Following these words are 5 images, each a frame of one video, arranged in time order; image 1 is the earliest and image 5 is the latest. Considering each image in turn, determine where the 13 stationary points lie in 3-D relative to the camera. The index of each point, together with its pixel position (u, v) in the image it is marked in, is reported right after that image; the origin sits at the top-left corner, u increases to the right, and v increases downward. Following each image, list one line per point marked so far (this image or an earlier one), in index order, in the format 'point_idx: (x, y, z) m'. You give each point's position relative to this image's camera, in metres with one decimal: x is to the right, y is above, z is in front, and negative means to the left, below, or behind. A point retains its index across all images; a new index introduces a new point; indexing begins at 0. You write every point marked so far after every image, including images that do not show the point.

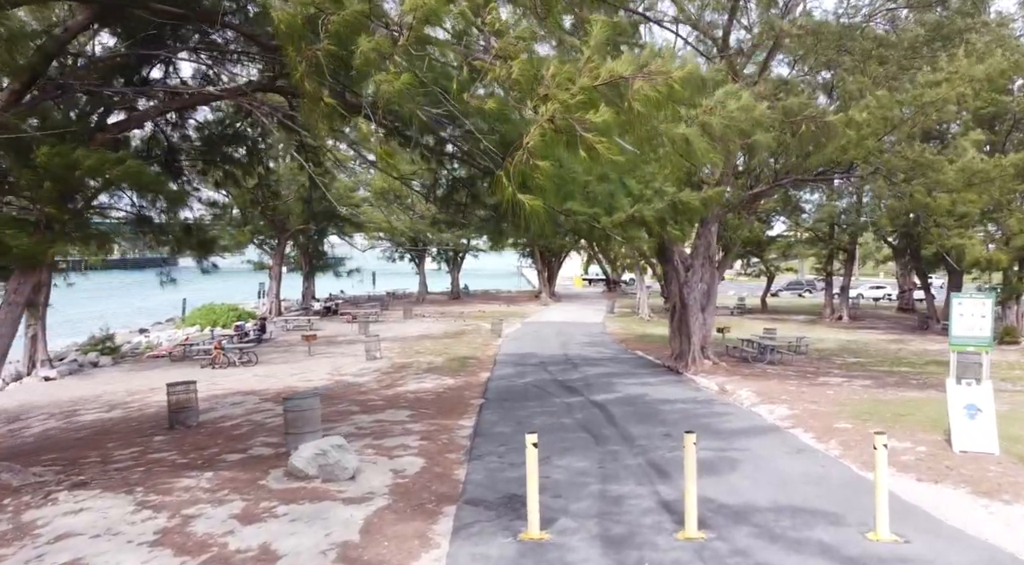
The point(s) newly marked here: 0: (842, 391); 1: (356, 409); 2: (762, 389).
0: (+6.0, -2.0, +12.9) m
1: (-2.7, -2.2, +12.4) m
2: (+4.7, -2.0, +13.3) m
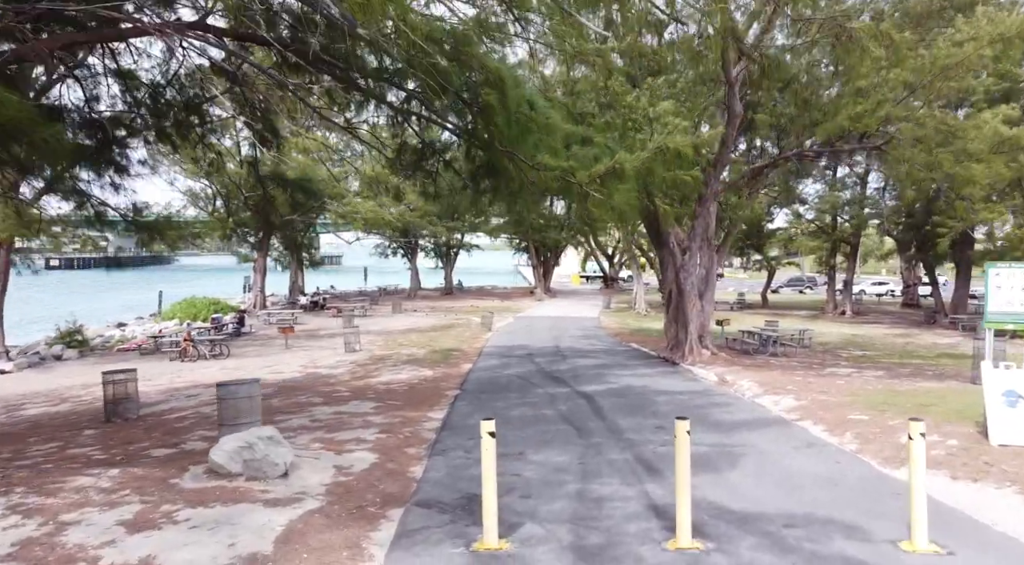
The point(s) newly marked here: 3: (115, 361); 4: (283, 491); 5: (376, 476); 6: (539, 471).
0: (+5.7, -1.6, +11.8) m
1: (-3.1, -1.9, +11.3) m
2: (+4.3, -1.6, +12.1) m
3: (-11.1, -2.2, +19.8) m
4: (-2.0, -1.8, +6.0) m
5: (-1.3, -1.8, +6.7) m
6: (+0.3, -1.9, +7.0) m
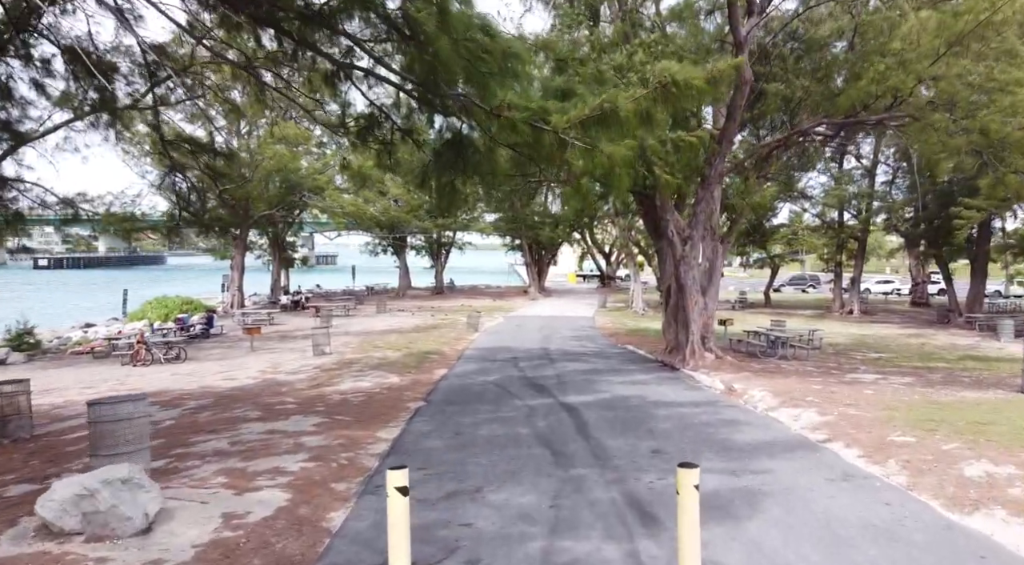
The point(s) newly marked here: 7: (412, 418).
0: (+5.3, -1.5, +10.1) m
1: (-3.5, -1.8, +9.6) m
2: (+3.9, -1.5, +10.4) m
3: (-11.5, -2.1, +18.1) m
4: (-2.3, -1.7, +4.3) m
5: (-1.7, -1.8, +5.0) m
6: (-0.1, -1.8, +5.3) m
7: (-1.3, -1.7, +9.1) m
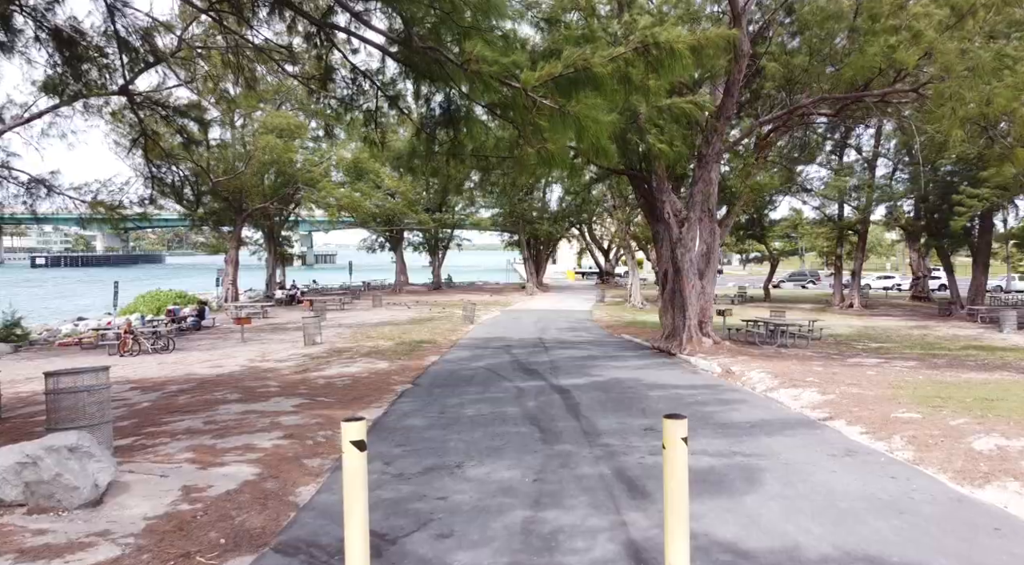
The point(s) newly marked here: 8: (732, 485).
0: (+5.1, -1.2, +9.7) m
1: (-3.6, -1.5, +9.2) m
2: (+3.8, -1.2, +10.1) m
3: (-11.7, -1.8, +17.8) m
4: (-2.5, -1.4, +4.0) m
5: (-1.8, -1.5, +4.7) m
6: (-0.3, -1.5, +5.0) m
7: (-1.4, -1.4, +8.7) m
8: (+1.6, -1.5, +5.2) m
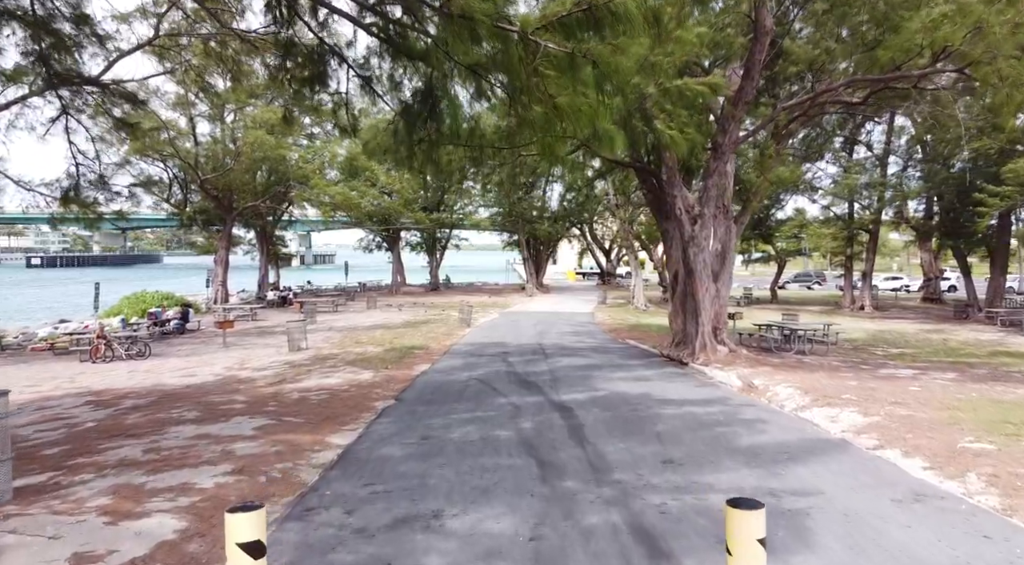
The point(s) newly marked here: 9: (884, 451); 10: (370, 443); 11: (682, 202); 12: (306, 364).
0: (+5.1, -1.3, +8.6) m
1: (-3.6, -1.5, +8.1) m
2: (+3.7, -1.3, +9.0) m
3: (-11.7, -1.9, +16.7) m
4: (-2.5, -1.4, +2.9) m
5: (-1.9, -1.5, +3.6) m
6: (-0.3, -1.5, +3.9) m
7: (-1.5, -1.5, +7.6) m
8: (+1.6, -1.5, +4.1) m
9: (+3.1, -1.4, +6.0) m
10: (-1.3, -1.5, +6.6) m
11: (+2.8, +1.3, +11.8) m
12: (-4.0, -1.6, +13.6) m
